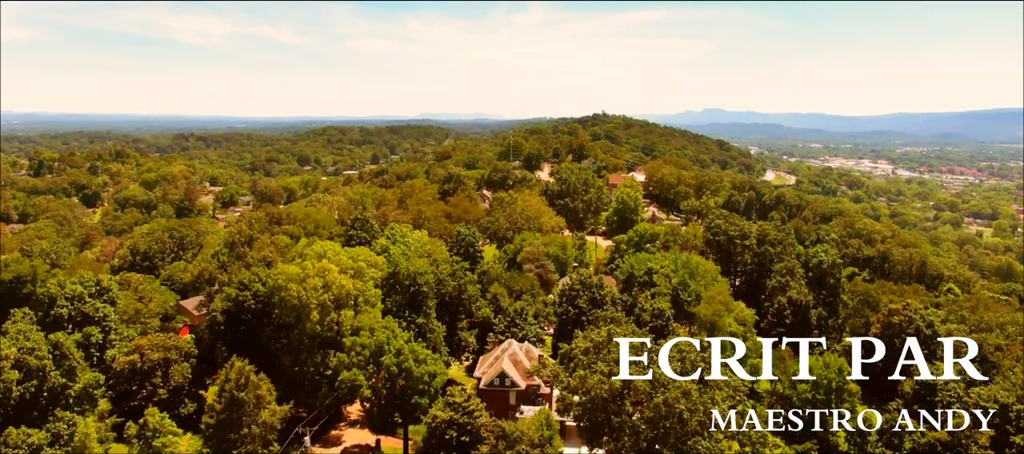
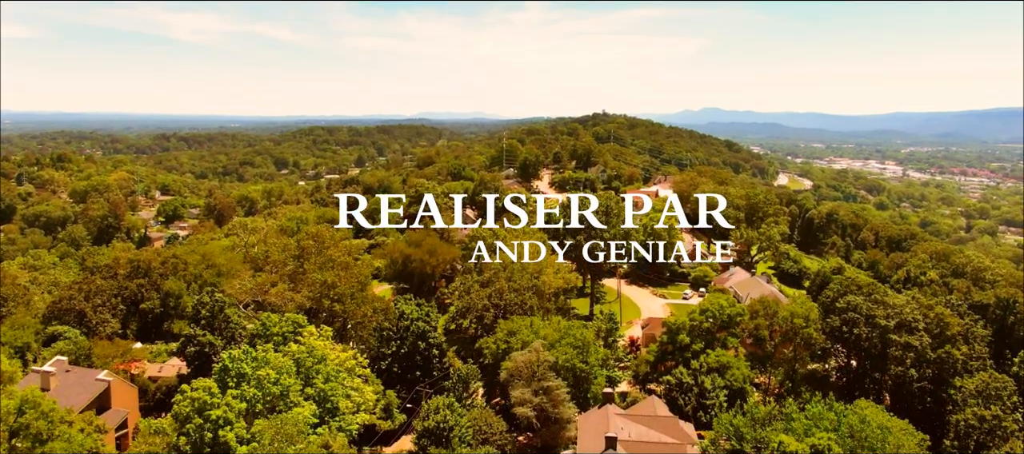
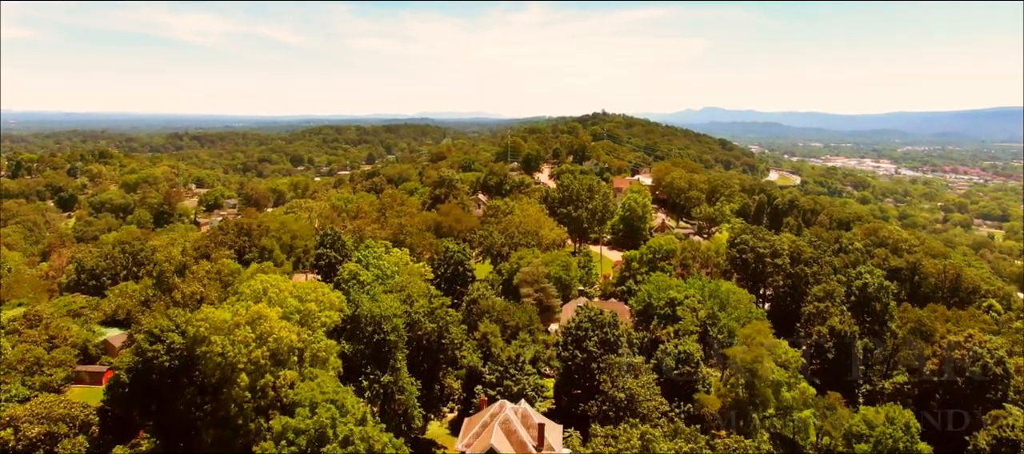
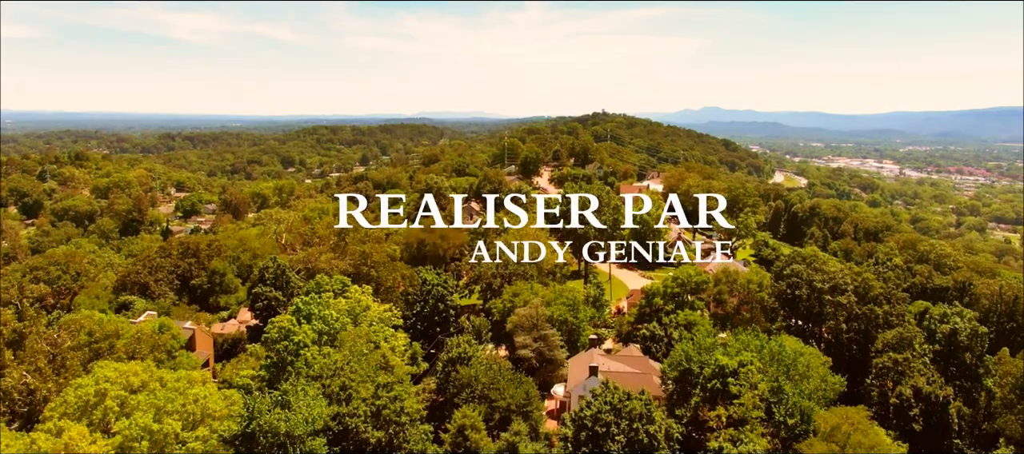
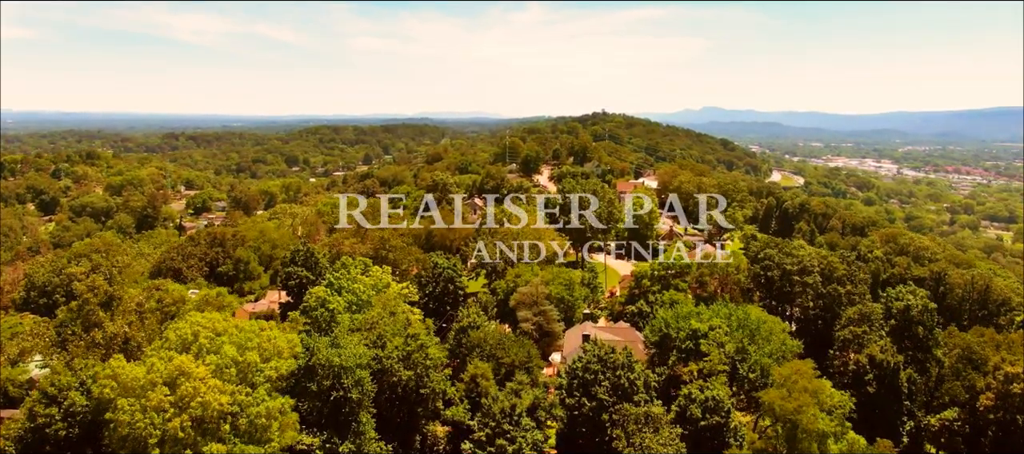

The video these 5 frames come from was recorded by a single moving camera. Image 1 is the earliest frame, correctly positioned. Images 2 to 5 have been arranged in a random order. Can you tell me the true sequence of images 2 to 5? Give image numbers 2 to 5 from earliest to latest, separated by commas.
3, 5, 4, 2
